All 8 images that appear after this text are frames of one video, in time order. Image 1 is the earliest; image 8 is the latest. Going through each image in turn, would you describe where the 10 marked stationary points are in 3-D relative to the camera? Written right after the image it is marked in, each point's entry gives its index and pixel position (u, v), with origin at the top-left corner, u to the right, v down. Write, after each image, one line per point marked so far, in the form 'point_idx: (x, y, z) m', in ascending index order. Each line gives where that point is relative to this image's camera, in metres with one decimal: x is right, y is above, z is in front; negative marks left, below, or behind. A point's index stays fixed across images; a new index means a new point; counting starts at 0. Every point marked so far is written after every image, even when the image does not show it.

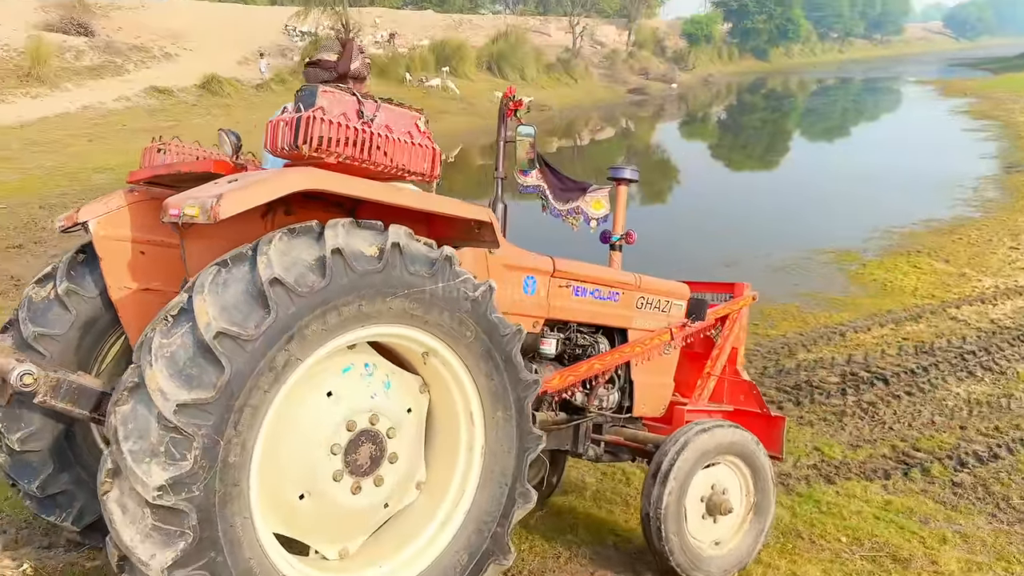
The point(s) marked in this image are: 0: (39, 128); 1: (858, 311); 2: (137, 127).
0: (-9.0, +3.0, +15.8) m
1: (+2.5, -0.2, +6.0) m
2: (-7.5, +3.2, +16.7) m
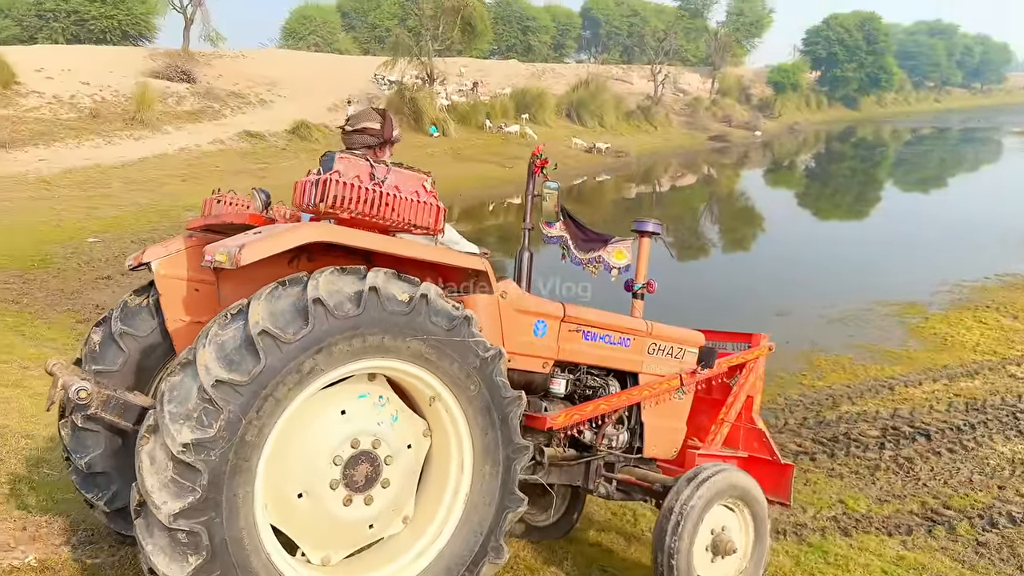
0: (-7.6, +2.4, +16.9) m
1: (+2.8, -0.5, +5.8) m
2: (-6.0, +2.5, +17.6) m
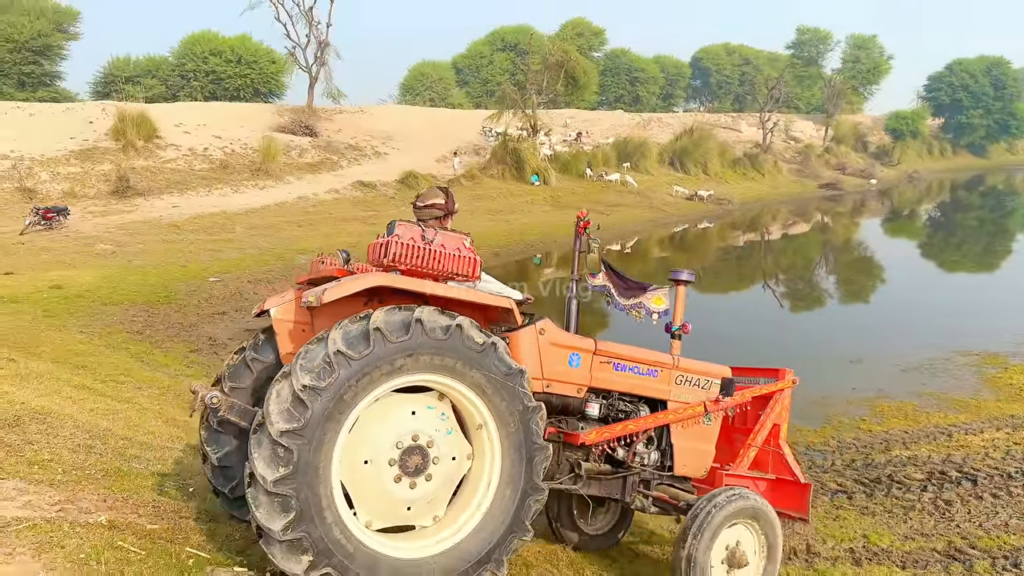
0: (-5.5, +1.6, +18.2) m
1: (+3.2, -0.9, +5.7) m
2: (-3.9, +1.6, +18.7) m
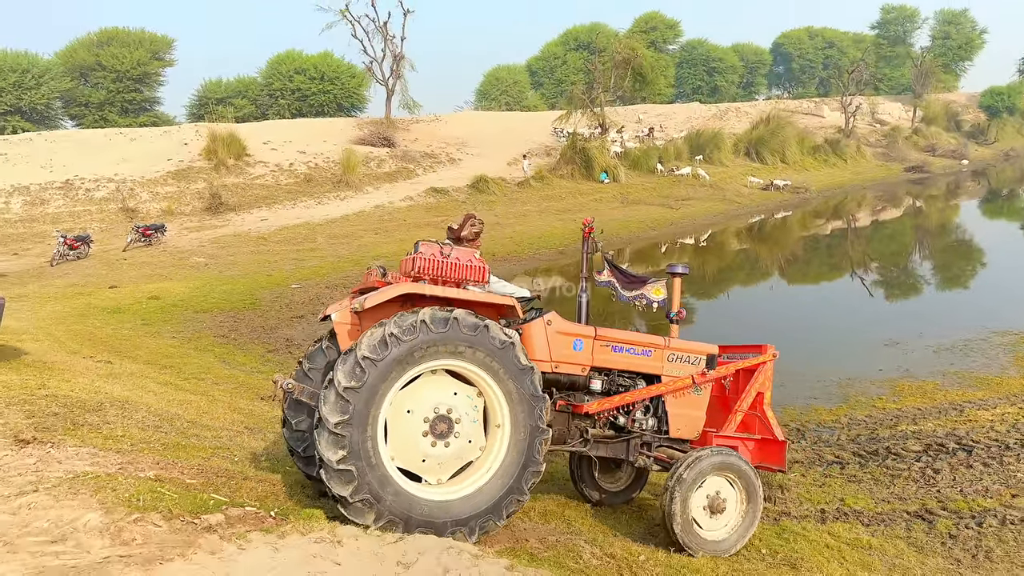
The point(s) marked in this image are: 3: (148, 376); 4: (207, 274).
0: (-4.0, +1.5, +19.2) m
1: (+3.4, -0.7, +5.8) m
2: (-2.3, +1.6, +19.6) m
3: (-2.9, -0.7, +6.6) m
4: (-5.4, +0.2, +14.7) m
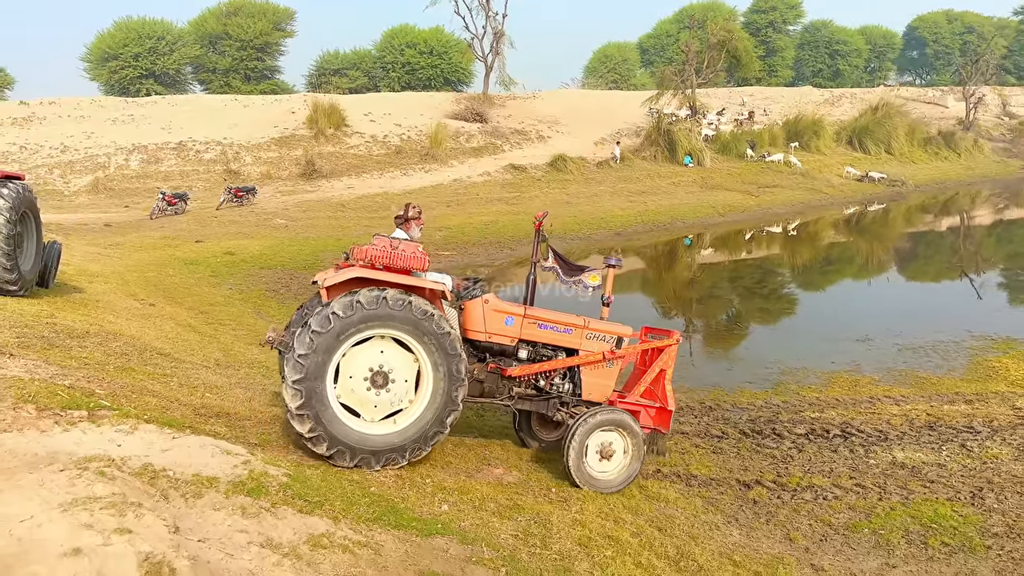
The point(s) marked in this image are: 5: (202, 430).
0: (-2.3, +2.3, +20.2) m
1: (+3.0, -0.7, +6.0) m
2: (-0.6, +2.3, +20.3) m
3: (-3.1, -0.3, +7.6) m
4: (-4.4, +1.0, +15.9) m
5: (-1.4, -0.6, +3.6) m
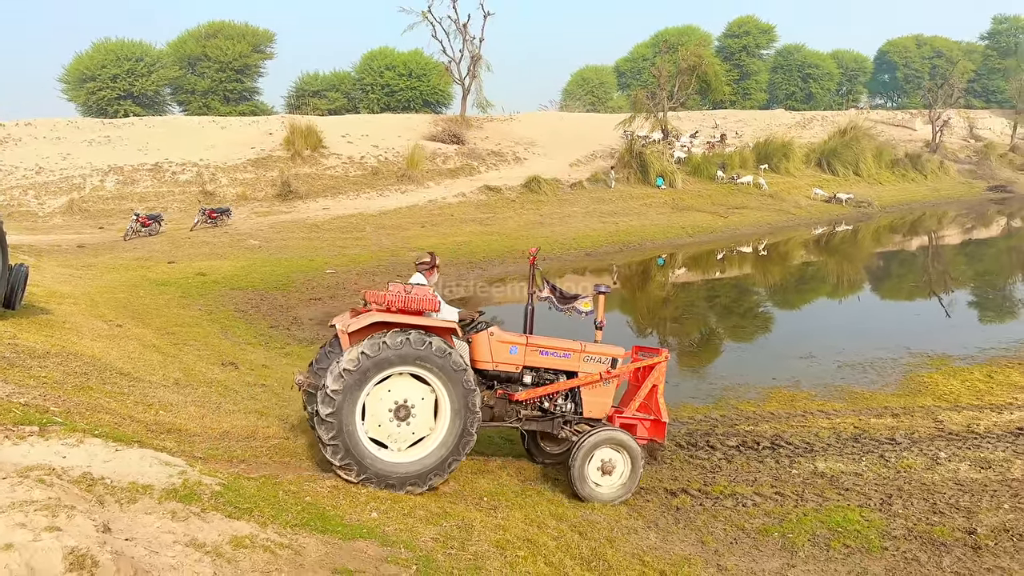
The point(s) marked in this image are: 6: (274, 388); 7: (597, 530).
0: (-3.0, +1.8, +20.4) m
1: (+2.7, -0.9, +6.3) m
2: (-1.2, +1.8, +20.6) m
3: (-3.5, -0.5, +7.8) m
4: (-4.9, +0.6, +16.1) m
5: (-1.7, -0.7, +3.8) m
6: (-1.9, -0.8, +6.5) m
7: (+0.4, -1.1, +3.8) m
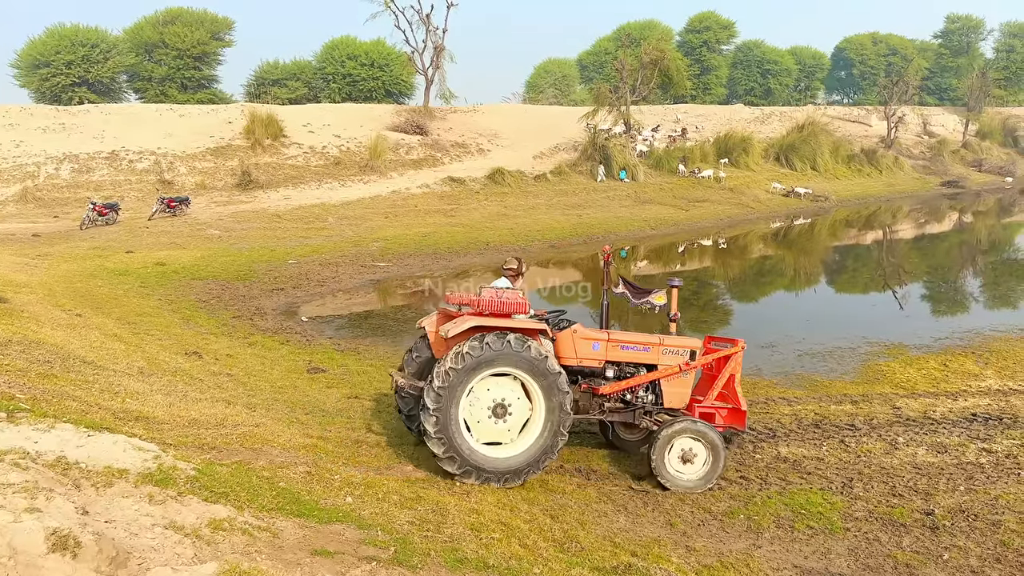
0: (-3.8, +2.0, +20.3) m
1: (+2.4, -0.8, +6.5) m
2: (-2.1, +2.0, +20.5) m
3: (-3.8, -0.4, +7.7) m
4: (-5.6, +0.8, +15.9) m
5: (-1.8, -0.7, +3.8) m
6: (-2.1, -0.7, +6.4) m
7: (+0.3, -1.1, +3.9) m
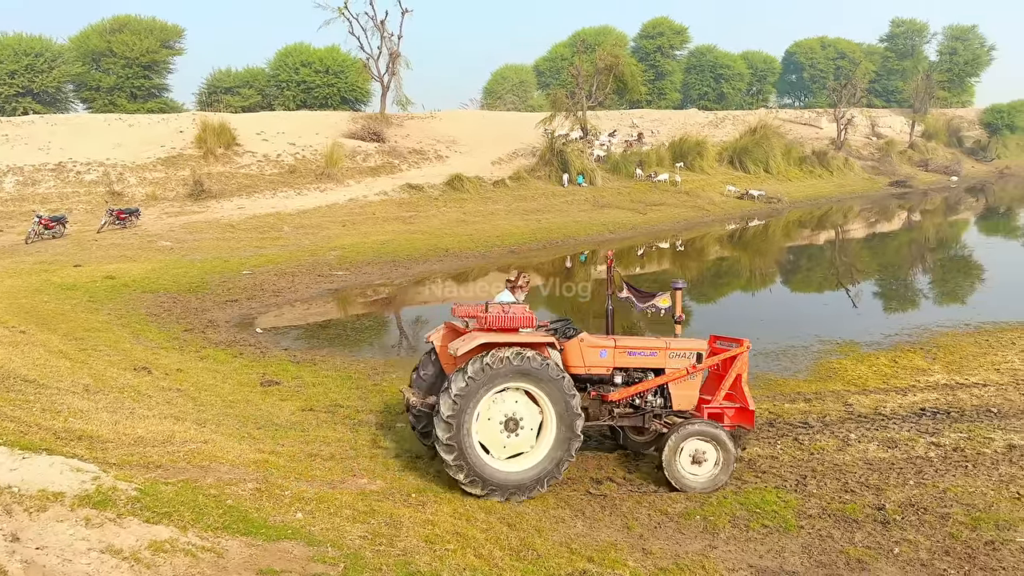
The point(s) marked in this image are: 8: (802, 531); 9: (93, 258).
0: (-4.9, +1.8, +20.1) m
1: (+2.1, -0.8, +6.5) m
2: (-3.2, +1.8, +20.4) m
3: (-4.2, -0.5, +7.5) m
4: (-6.4, +0.6, +15.6) m
5: (-2.0, -0.7, +3.6) m
6: (-2.4, -0.8, +6.3) m
7: (+0.1, -1.1, +3.9) m
8: (+1.4, -1.2, +4.0) m
9: (-7.6, +0.5, +15.1) m
